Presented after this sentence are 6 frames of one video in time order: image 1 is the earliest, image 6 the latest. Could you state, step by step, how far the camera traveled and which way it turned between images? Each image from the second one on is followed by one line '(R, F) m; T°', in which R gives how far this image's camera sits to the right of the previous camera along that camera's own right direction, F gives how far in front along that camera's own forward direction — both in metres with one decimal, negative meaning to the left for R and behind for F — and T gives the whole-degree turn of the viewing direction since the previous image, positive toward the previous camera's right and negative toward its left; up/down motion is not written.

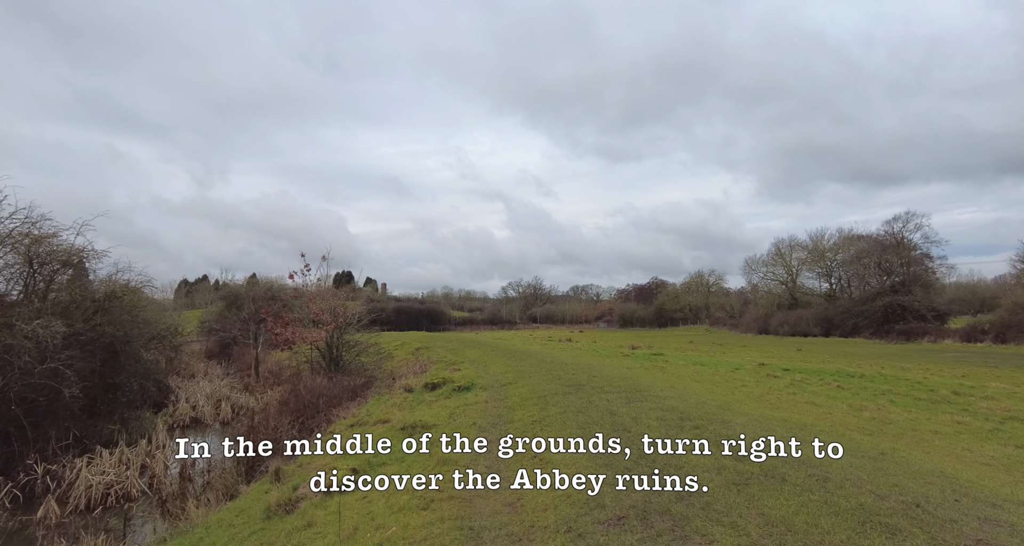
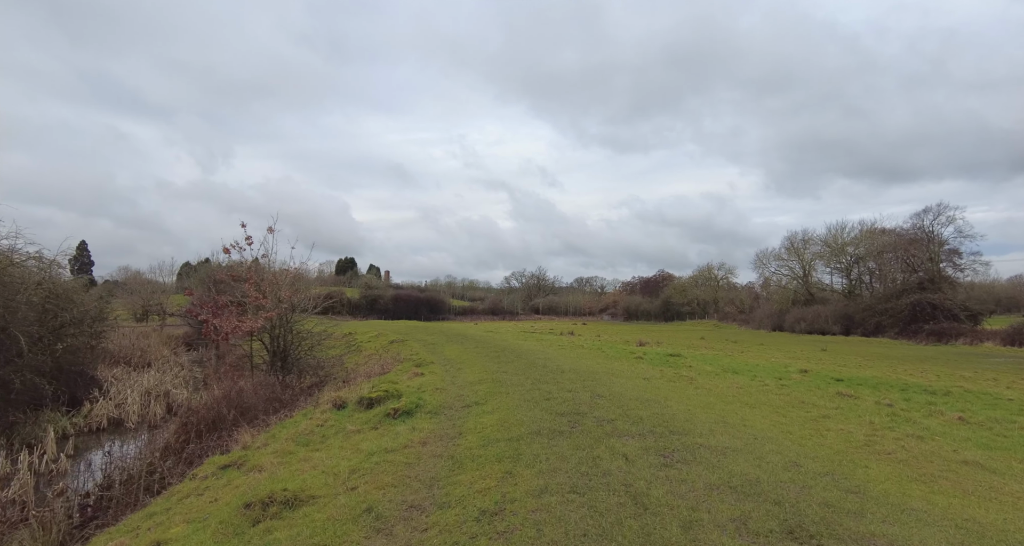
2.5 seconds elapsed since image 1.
(+0.6, +4.7) m; 0°
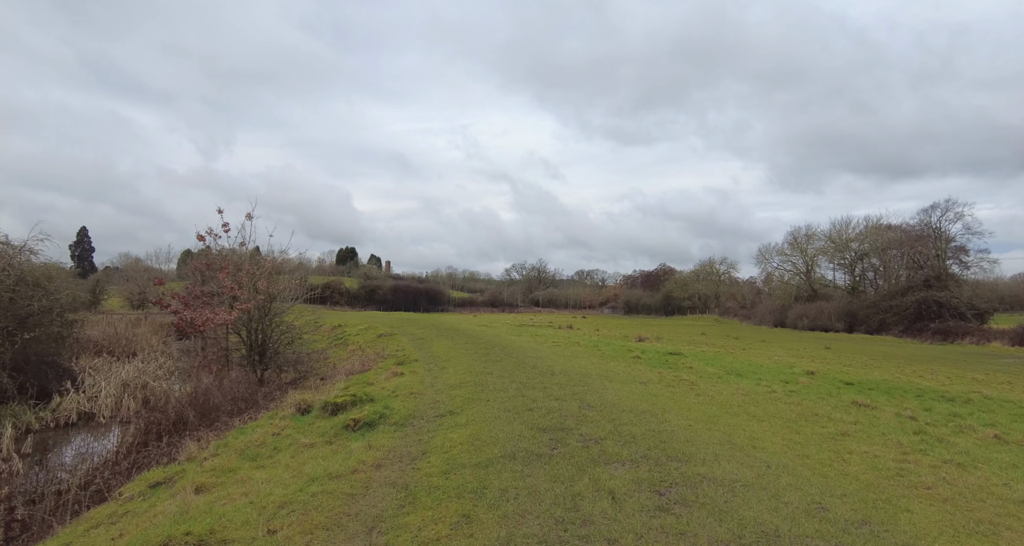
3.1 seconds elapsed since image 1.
(+0.3, +1.2) m; 0°
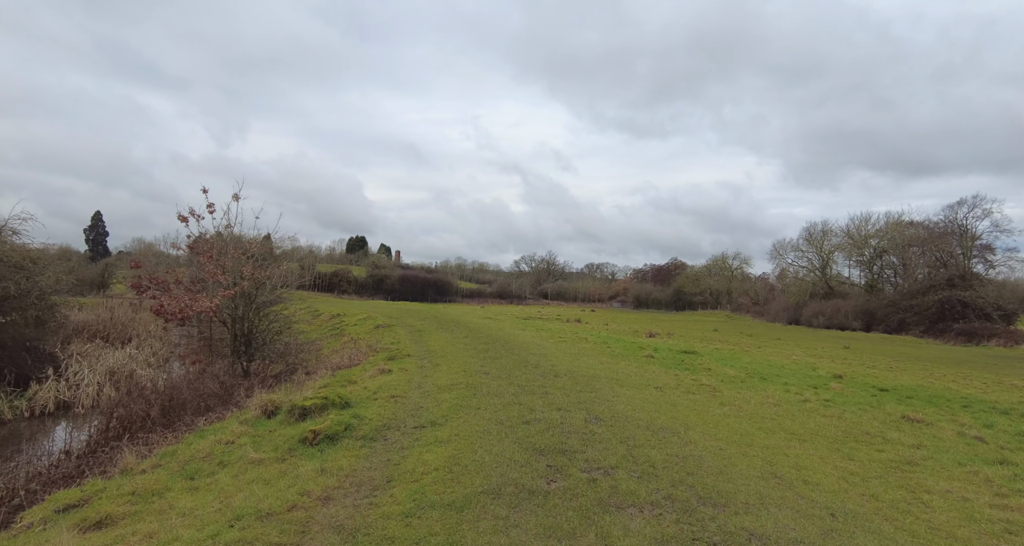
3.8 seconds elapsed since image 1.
(+0.2, +1.5) m; -1°
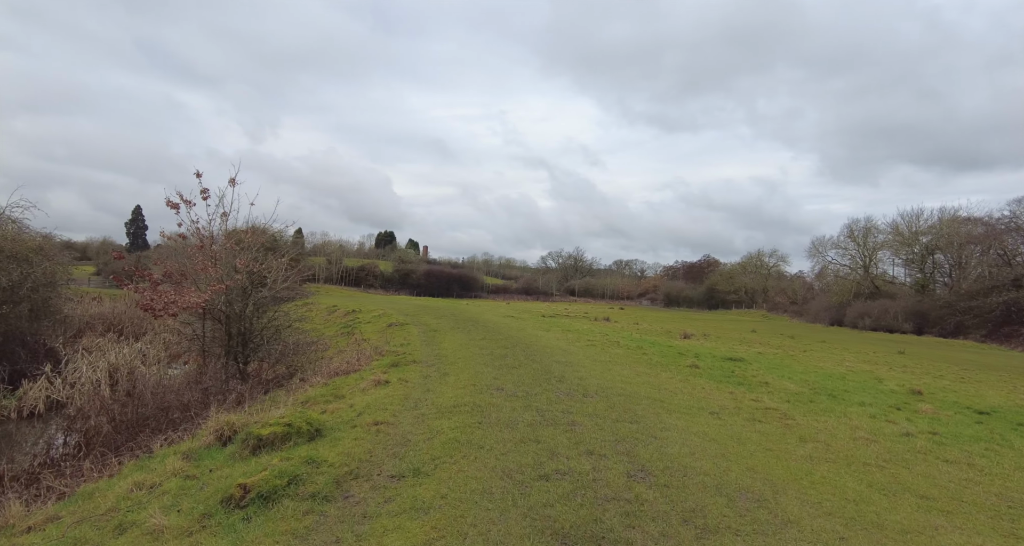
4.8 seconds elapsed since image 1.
(+0.1, +2.2) m; -3°
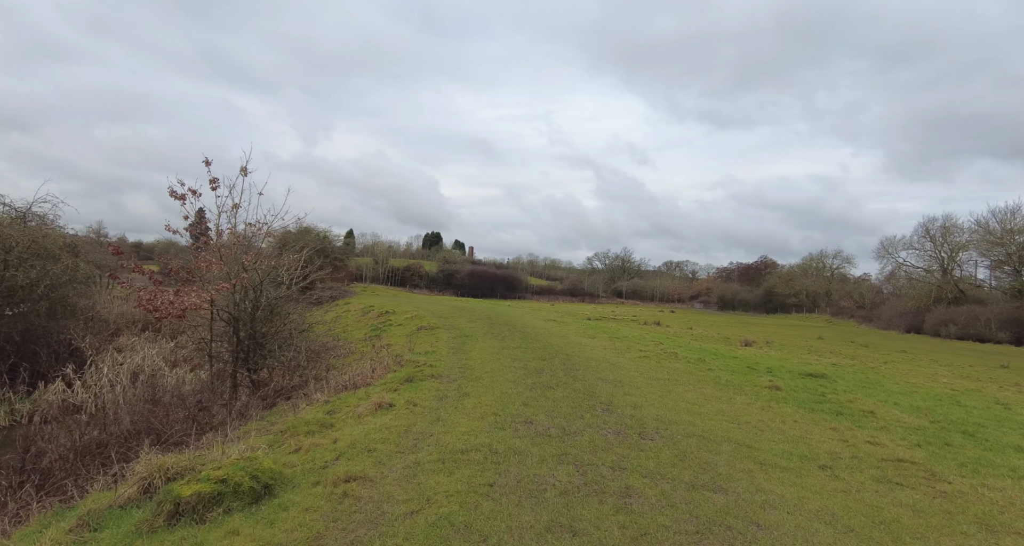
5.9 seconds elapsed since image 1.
(+0.2, +2.3) m; -5°
